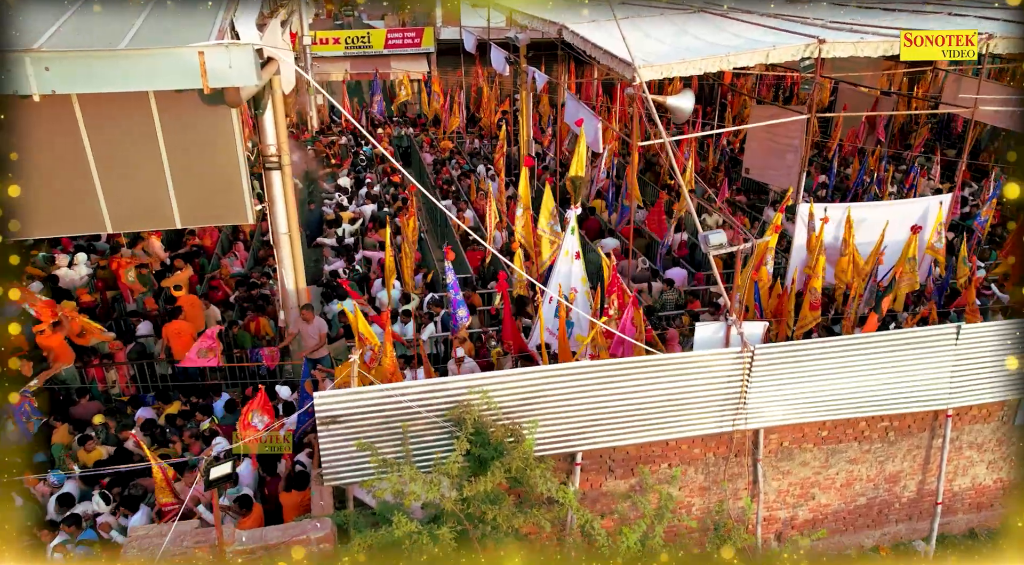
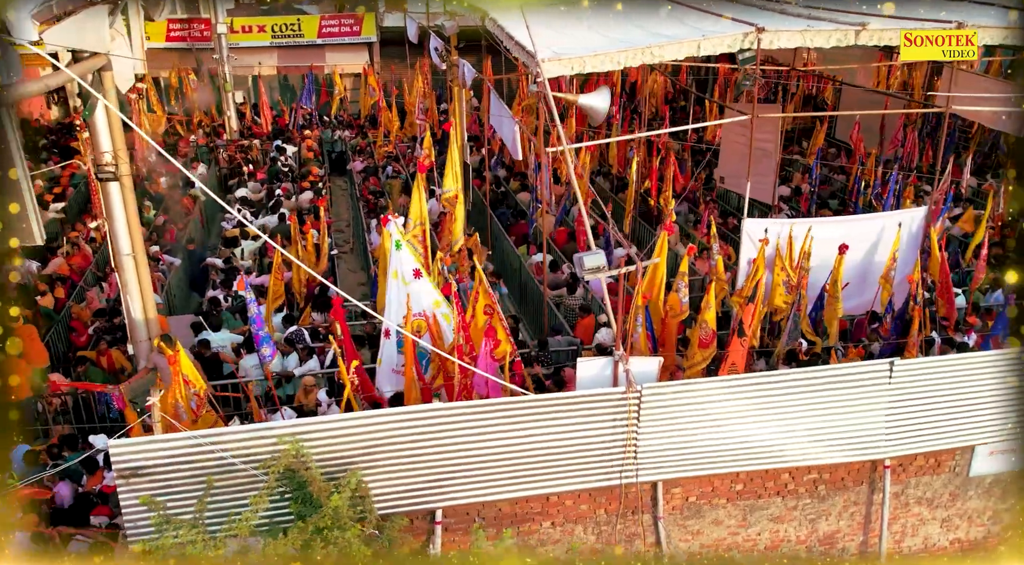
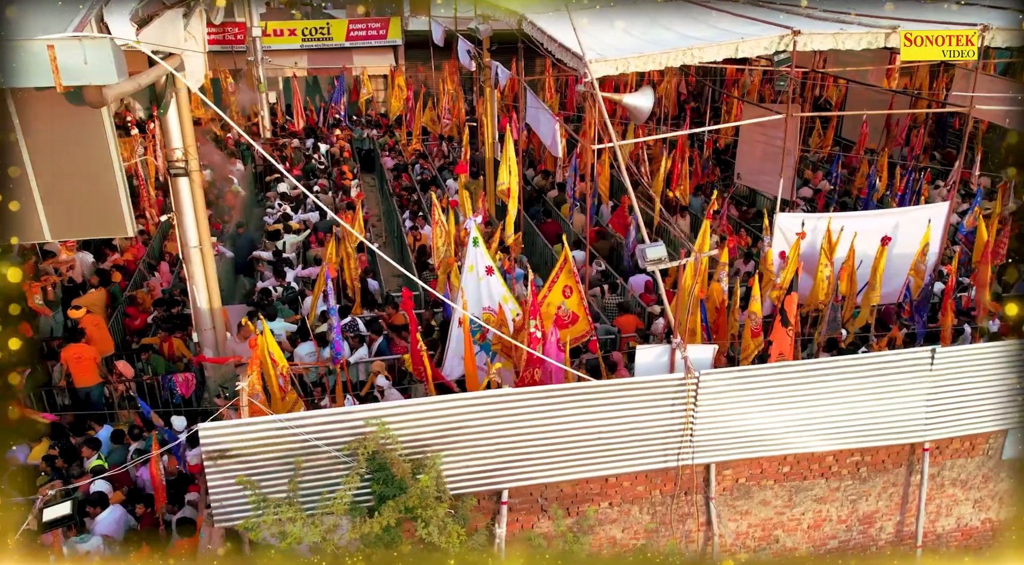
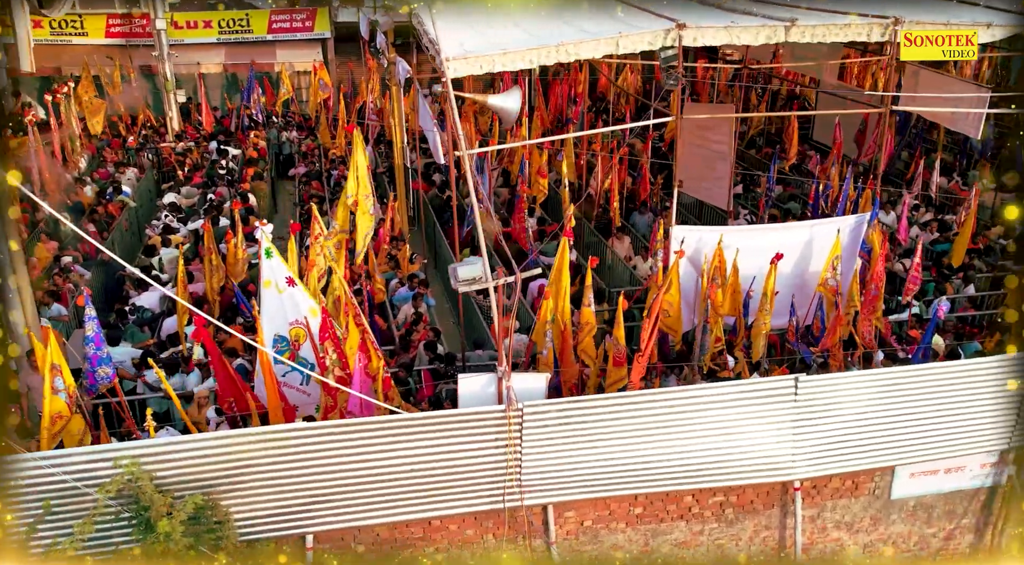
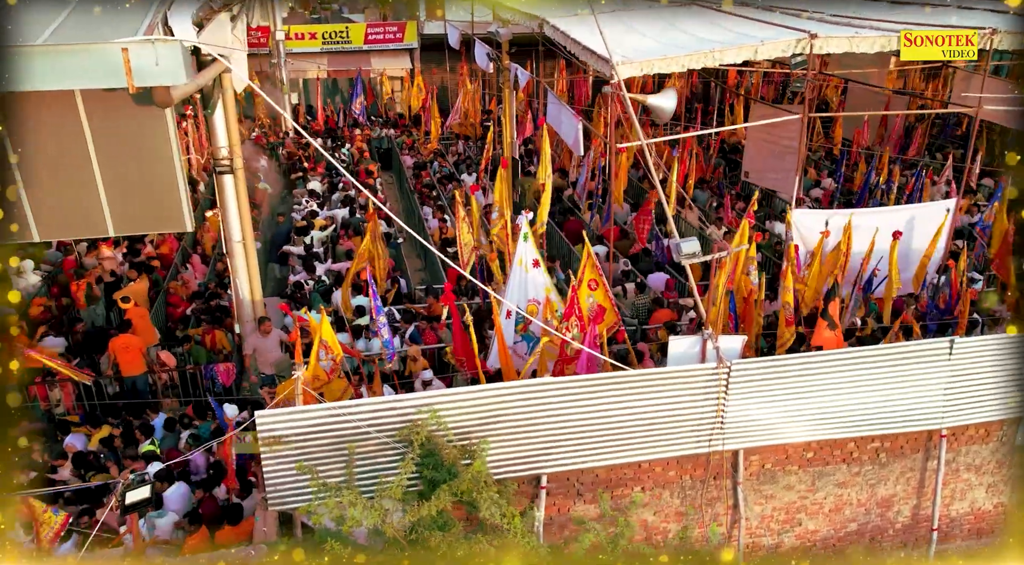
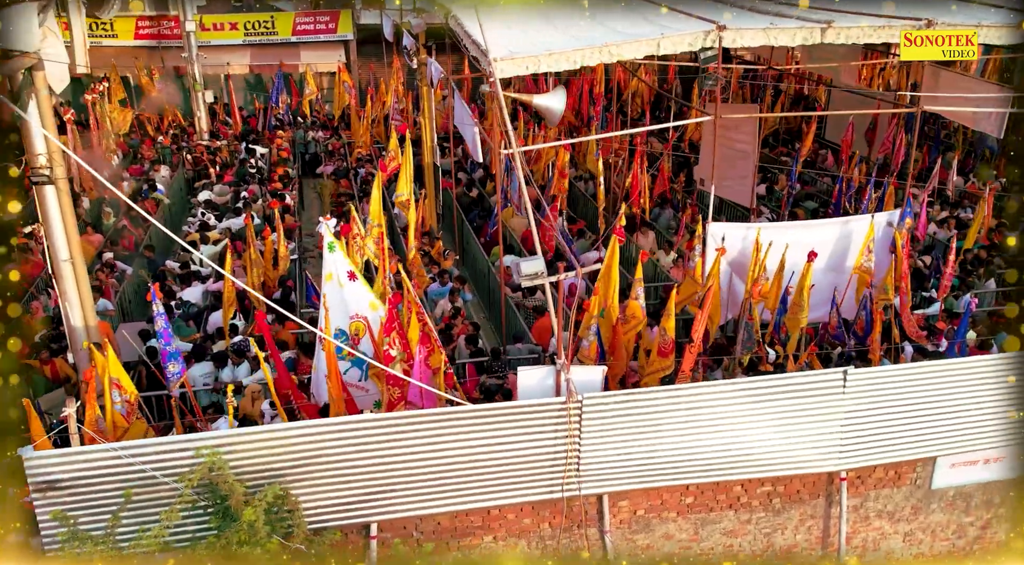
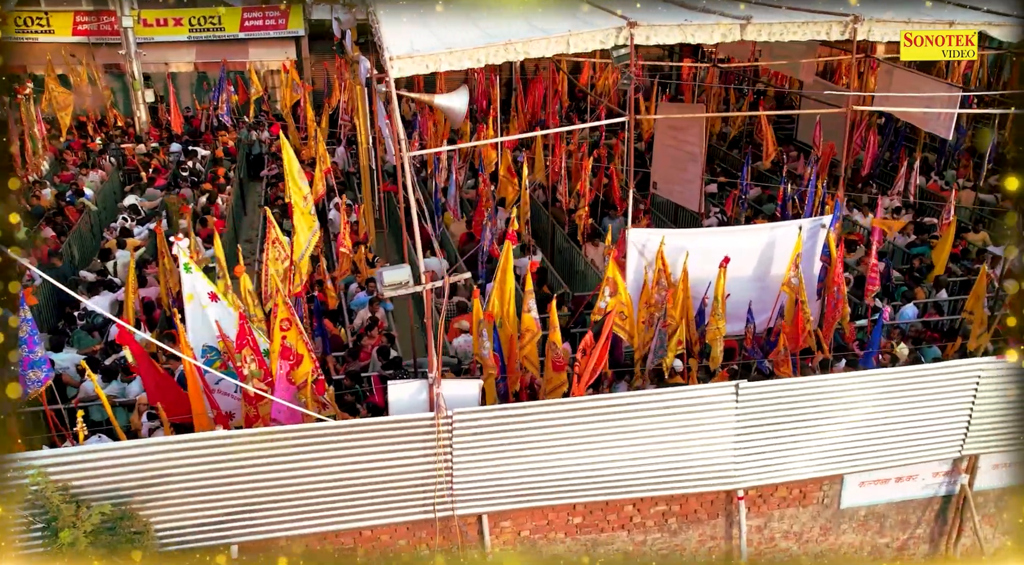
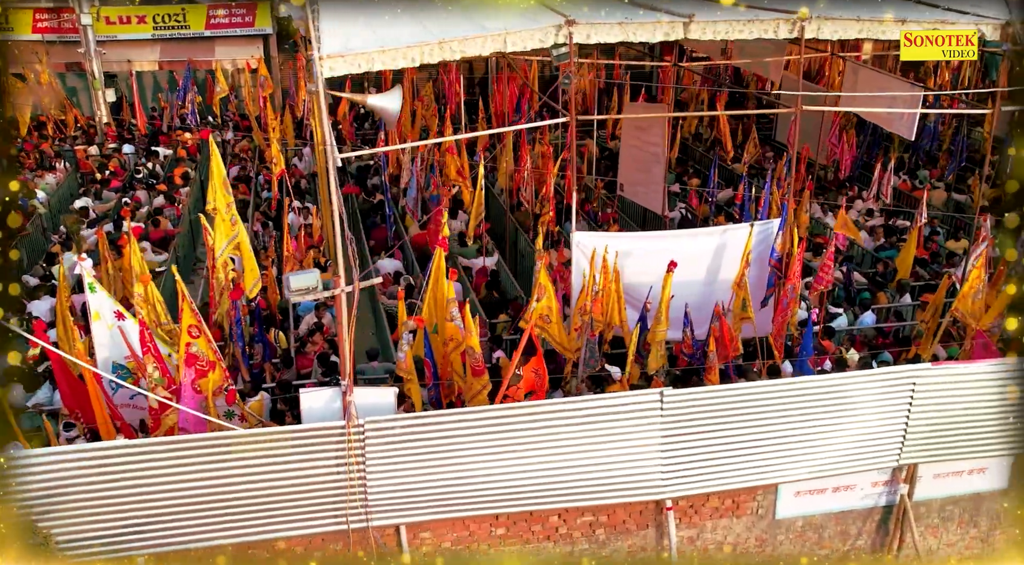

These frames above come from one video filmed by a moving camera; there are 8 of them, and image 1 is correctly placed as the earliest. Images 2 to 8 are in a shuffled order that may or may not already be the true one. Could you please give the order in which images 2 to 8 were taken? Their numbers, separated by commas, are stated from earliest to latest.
5, 3, 2, 6, 4, 7, 8
